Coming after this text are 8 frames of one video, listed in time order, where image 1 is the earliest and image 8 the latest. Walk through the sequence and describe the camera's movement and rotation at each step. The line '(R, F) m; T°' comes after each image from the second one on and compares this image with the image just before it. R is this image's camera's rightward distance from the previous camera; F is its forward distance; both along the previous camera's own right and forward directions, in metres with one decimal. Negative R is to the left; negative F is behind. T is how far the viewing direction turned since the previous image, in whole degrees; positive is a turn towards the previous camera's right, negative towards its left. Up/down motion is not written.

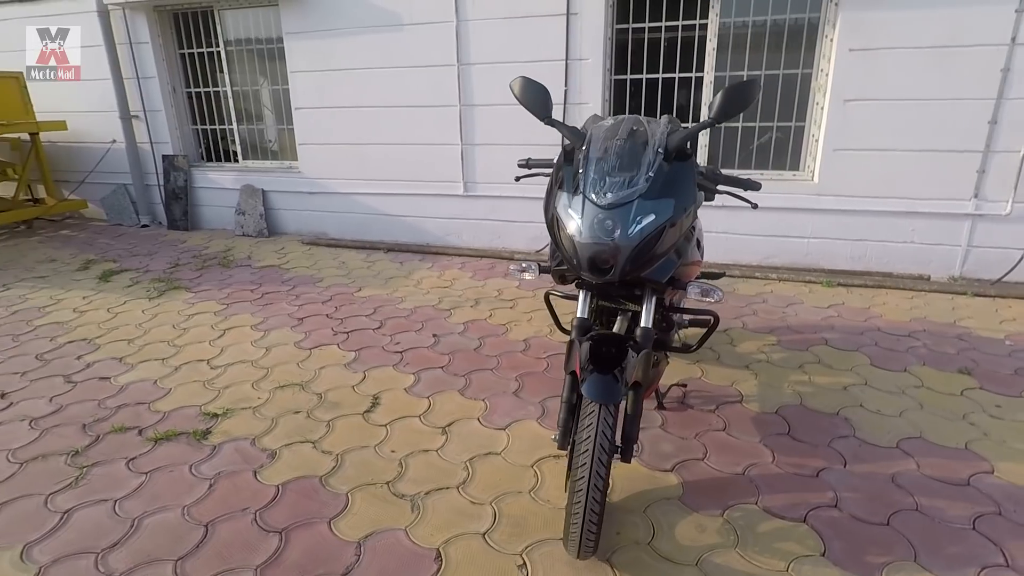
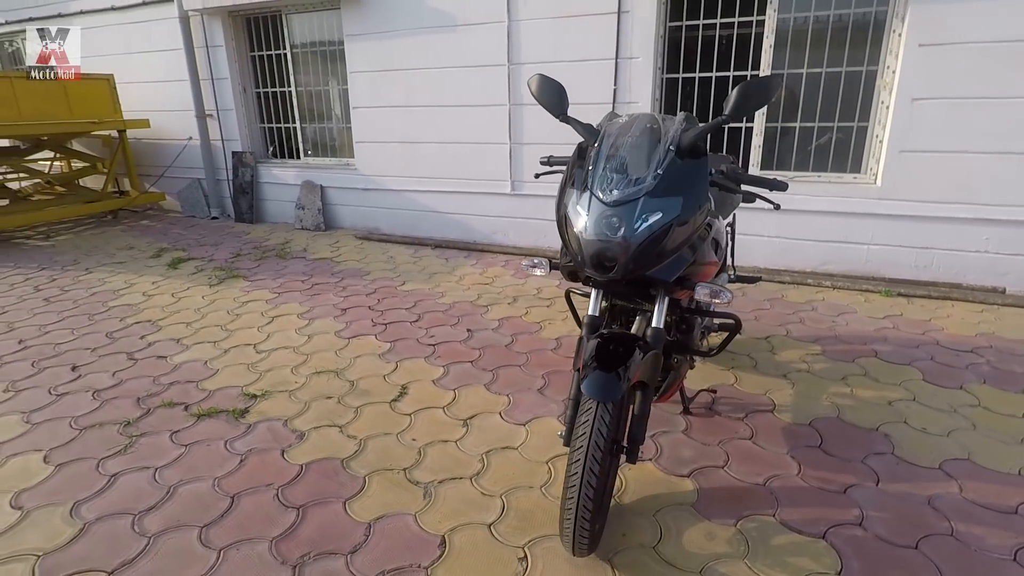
(+0.2, 0.0) m; -6°
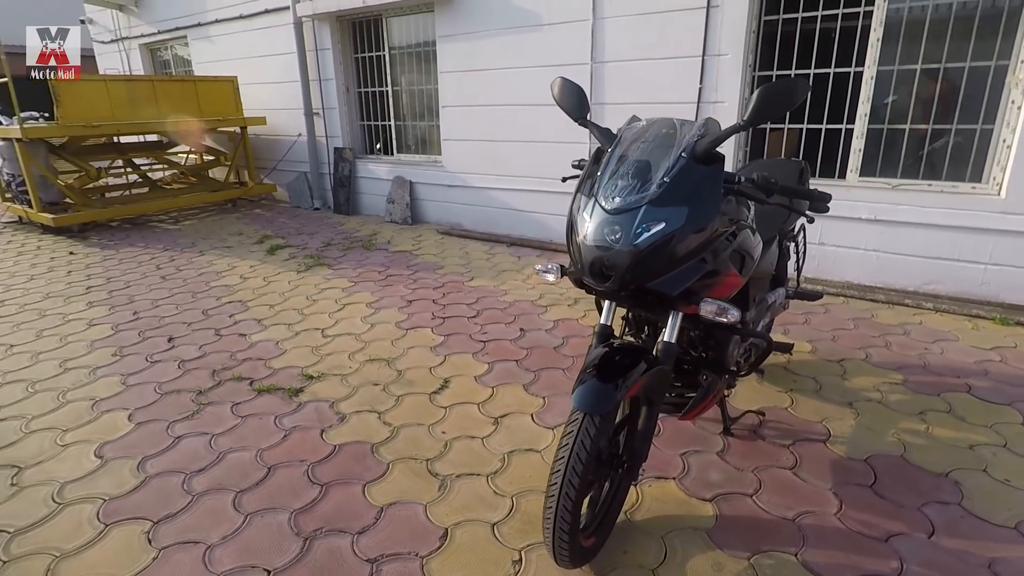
(+0.3, 0.0) m; -10°
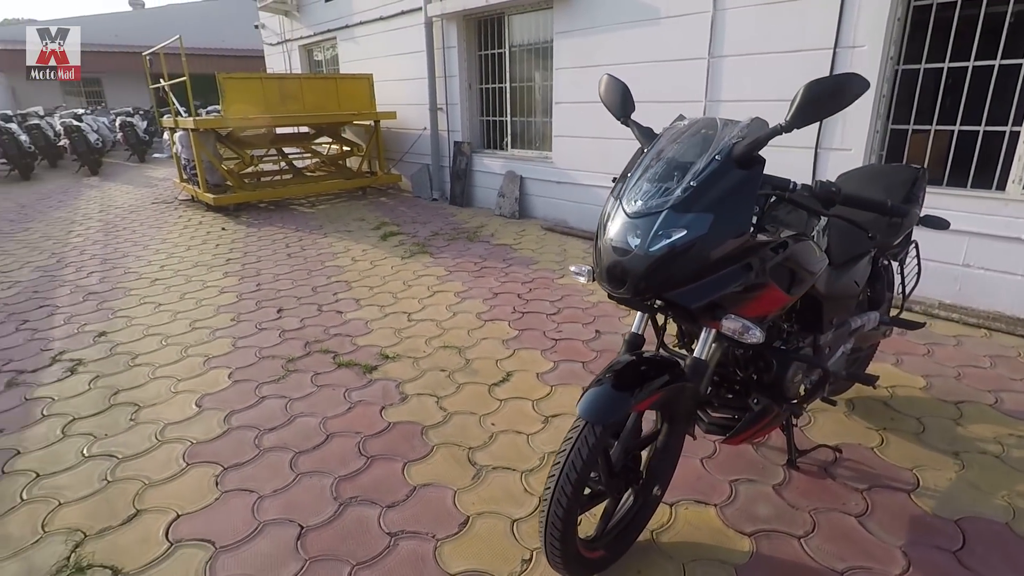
(+0.3, 0.0) m; -13°
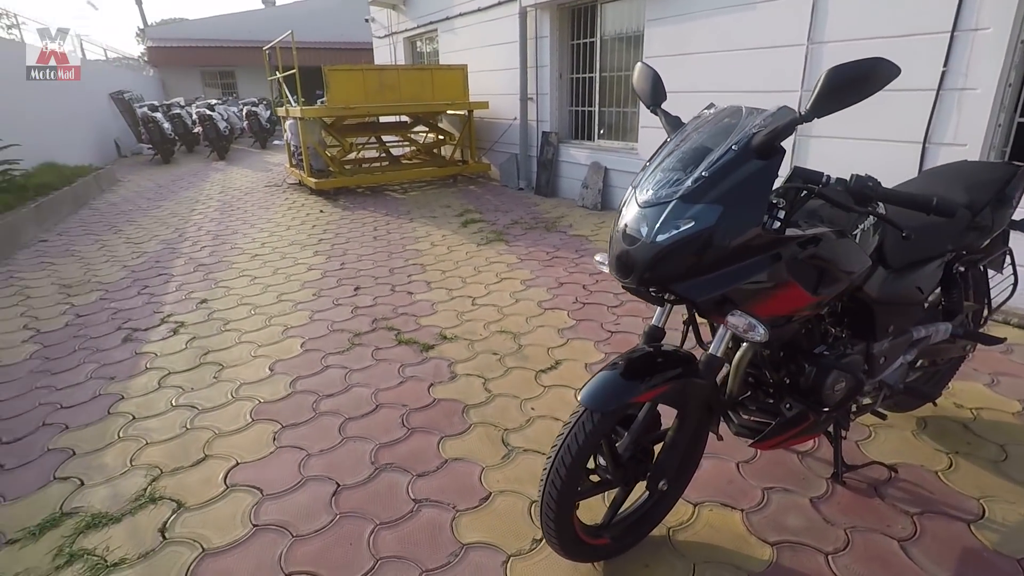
(+0.2, 0.0) m; -10°
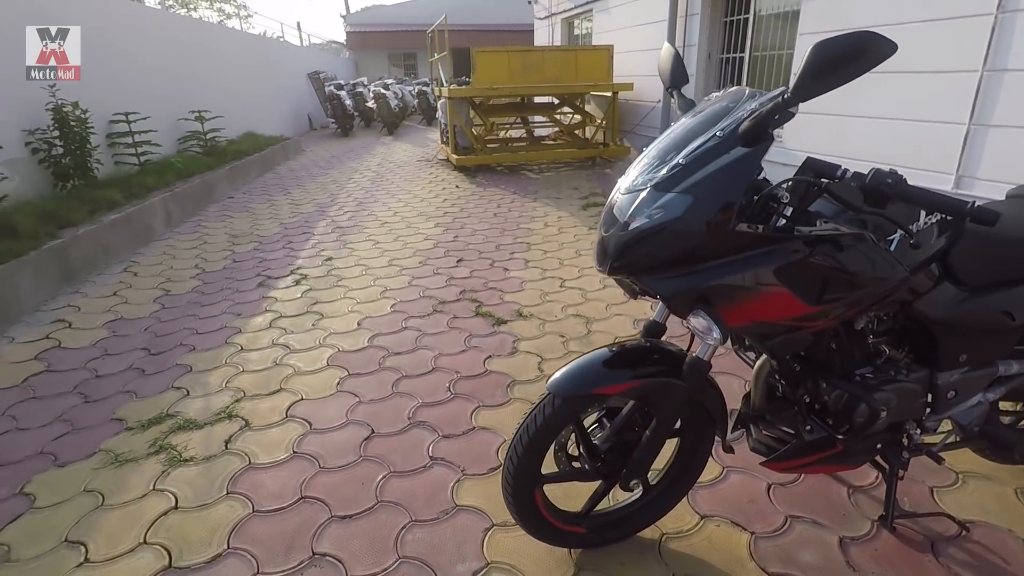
(+0.5, 0.0) m; -16°
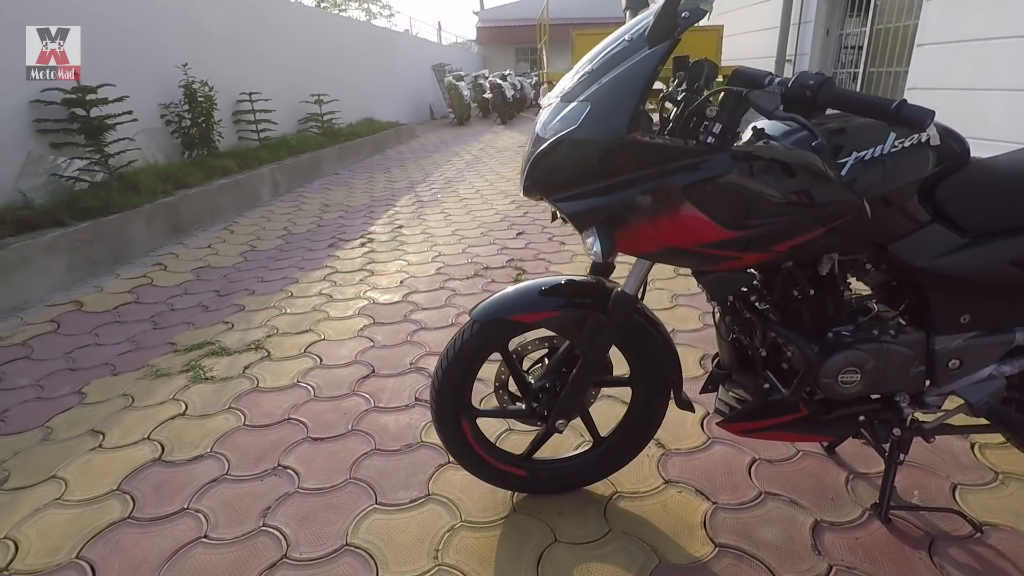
(+0.5, +0.1) m; -12°
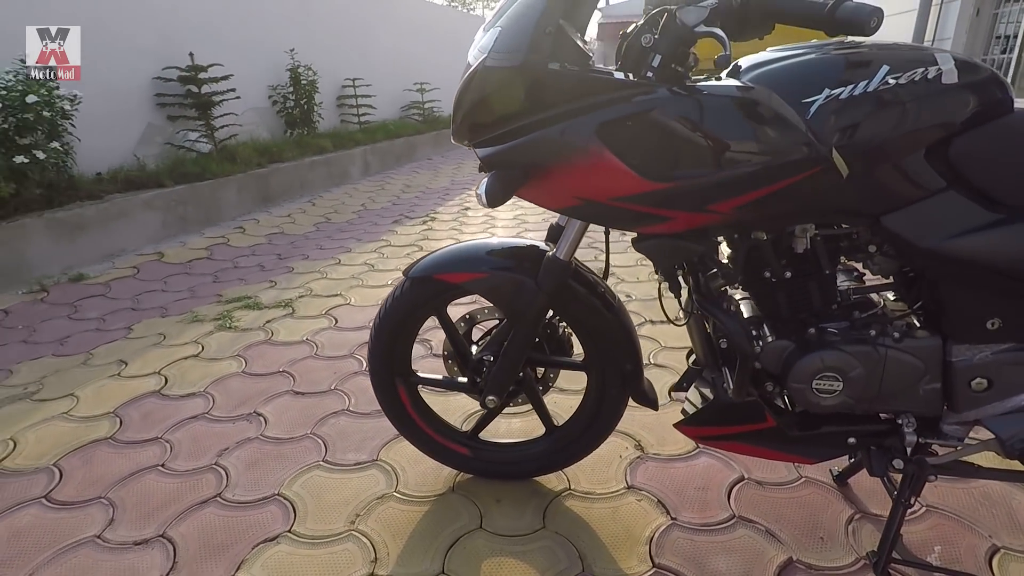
(+0.4, +0.2) m; -12°
